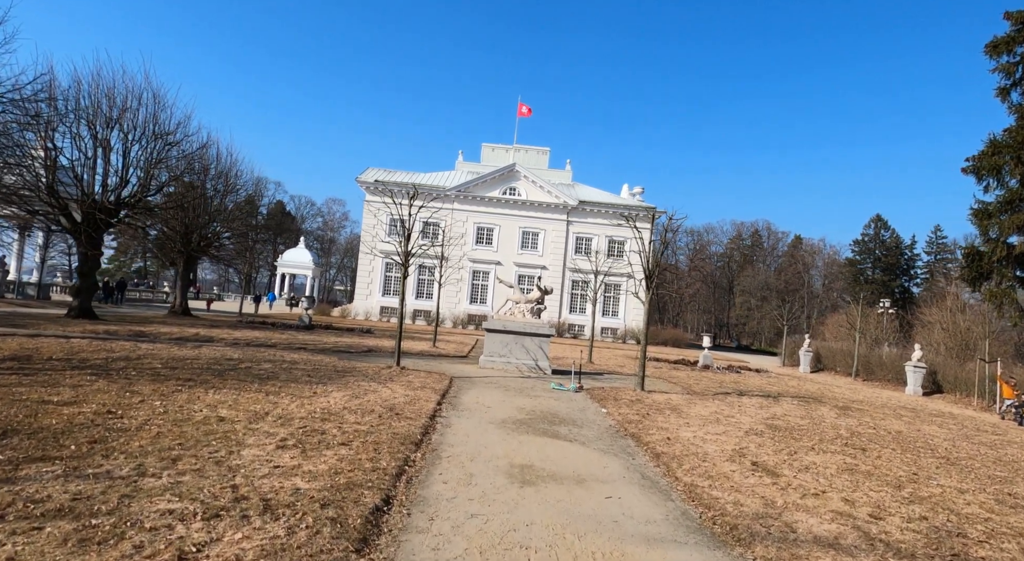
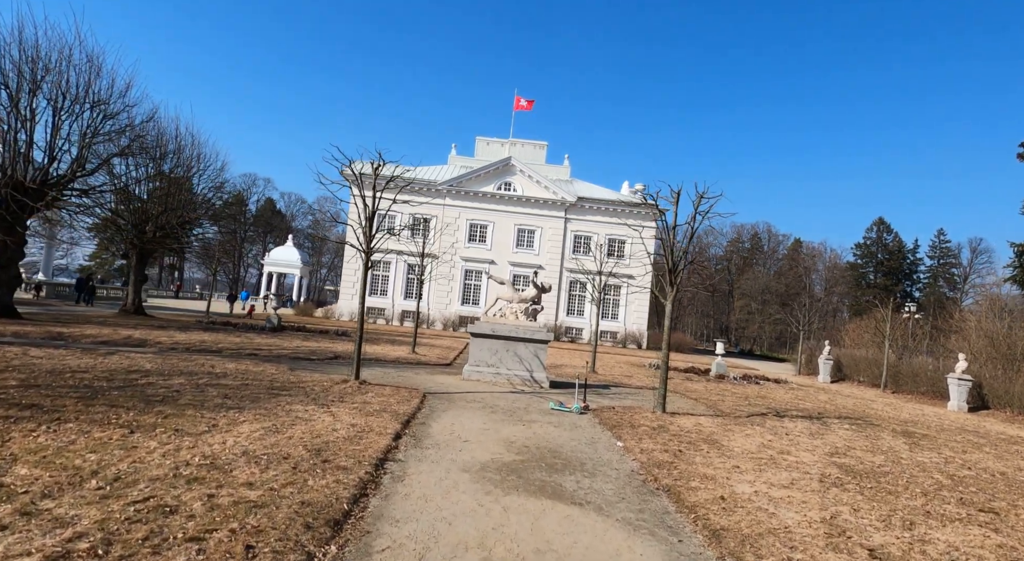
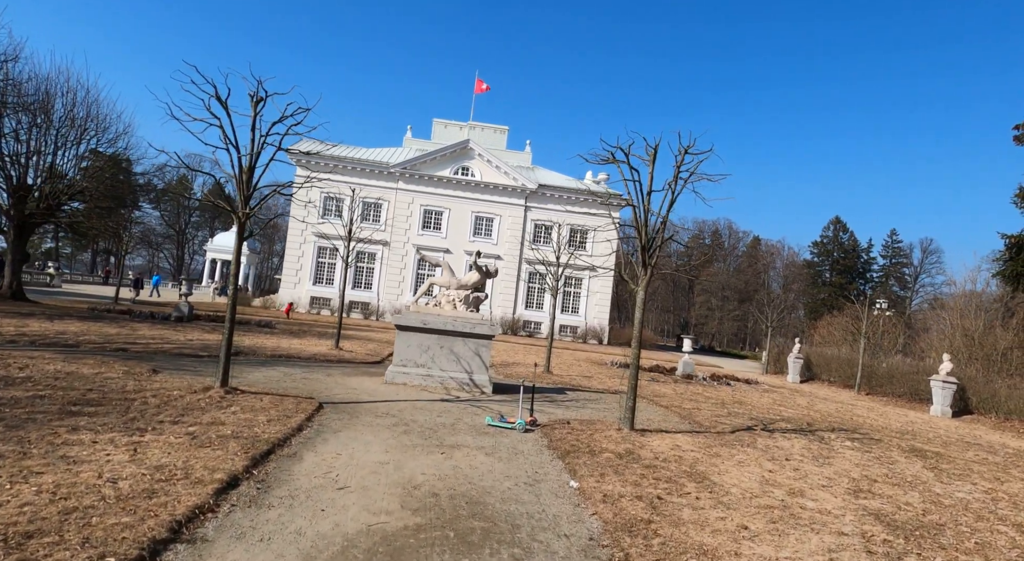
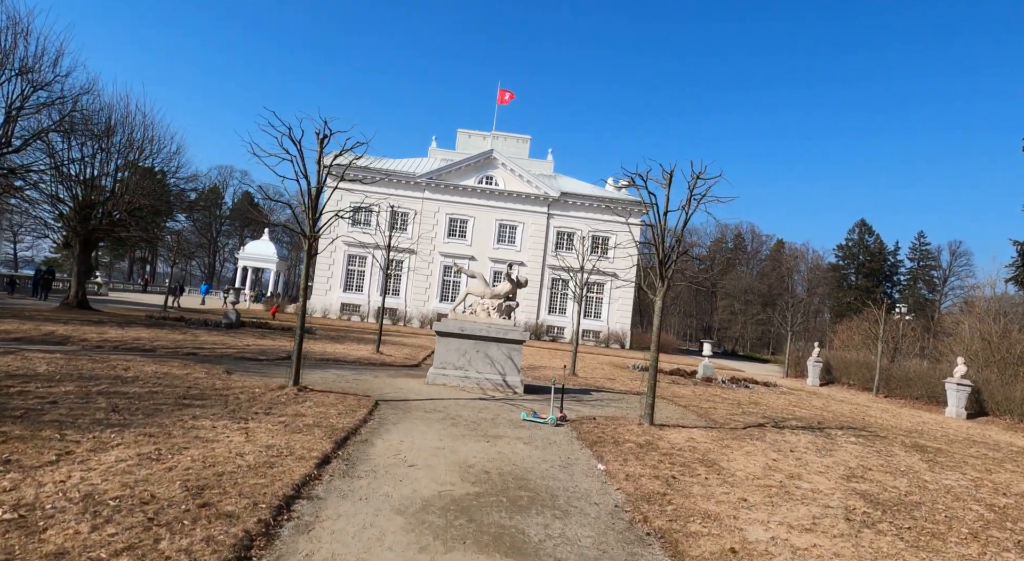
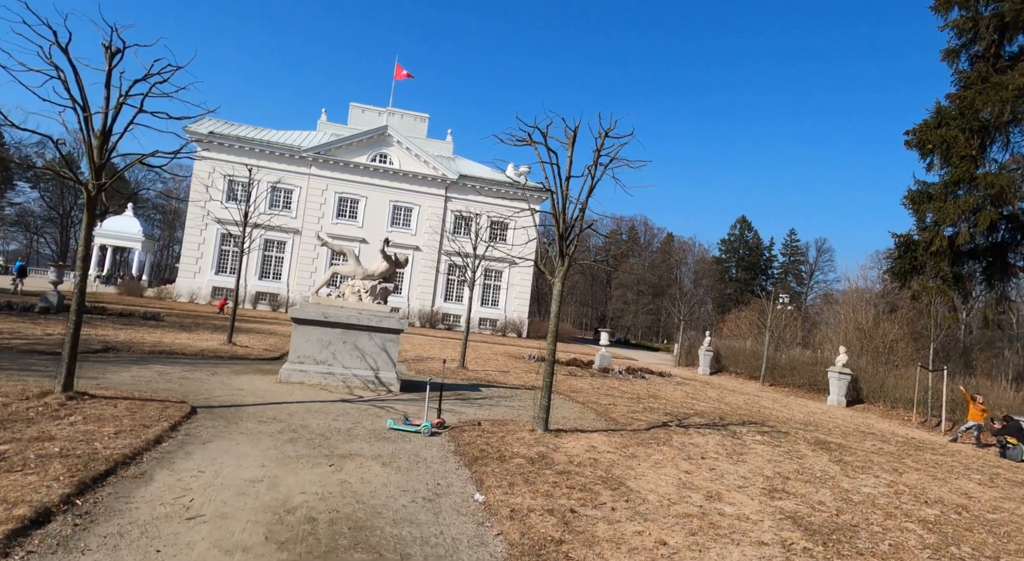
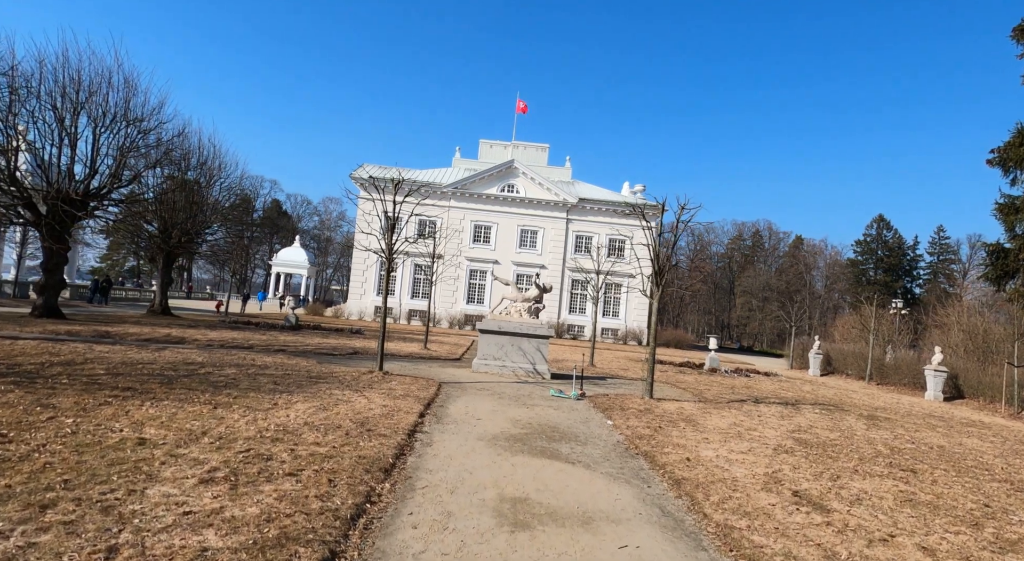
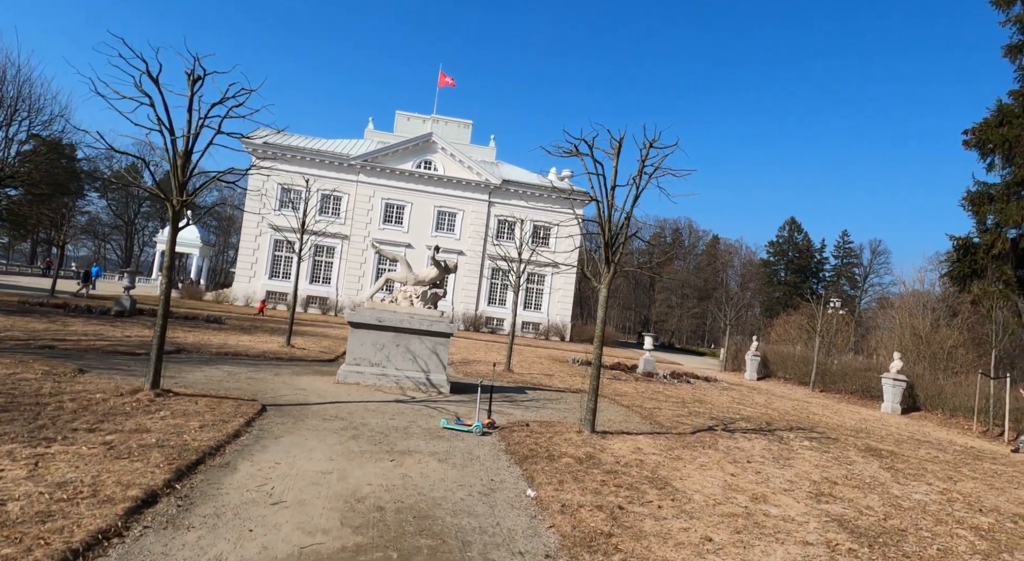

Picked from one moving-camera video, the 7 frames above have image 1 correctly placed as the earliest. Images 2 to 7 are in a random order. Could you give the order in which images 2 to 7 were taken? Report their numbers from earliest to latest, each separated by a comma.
6, 2, 4, 3, 7, 5
